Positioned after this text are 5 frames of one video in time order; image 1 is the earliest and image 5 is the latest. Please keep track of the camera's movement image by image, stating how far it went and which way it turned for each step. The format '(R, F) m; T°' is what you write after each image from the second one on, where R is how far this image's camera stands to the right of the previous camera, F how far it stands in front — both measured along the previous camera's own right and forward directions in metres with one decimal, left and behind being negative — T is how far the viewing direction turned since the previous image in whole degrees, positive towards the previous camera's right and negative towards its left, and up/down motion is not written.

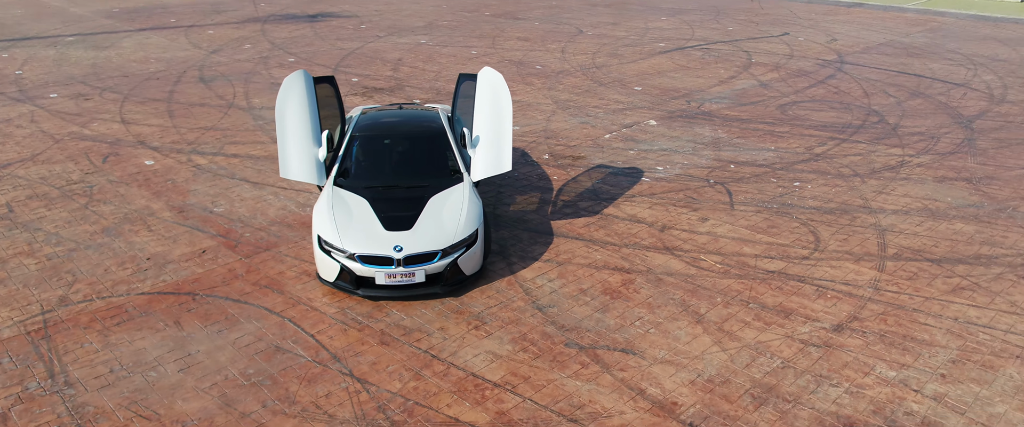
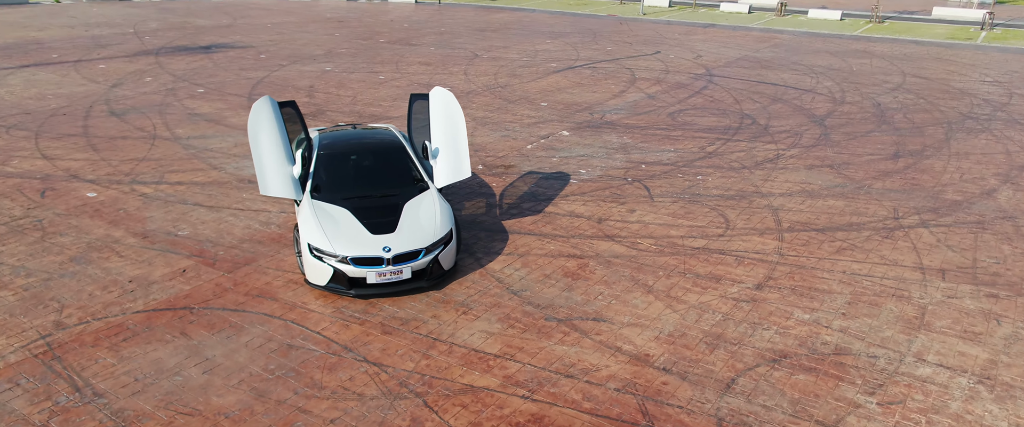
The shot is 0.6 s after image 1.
(-1.0, -0.7) m; +10°
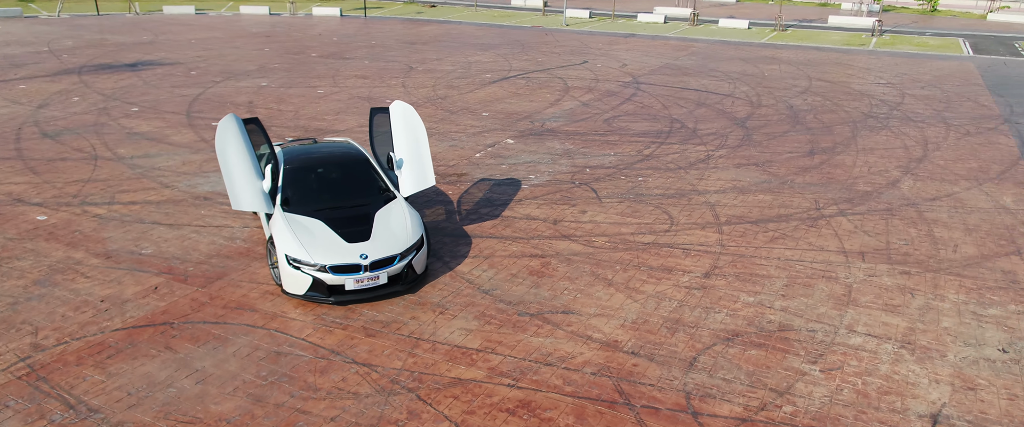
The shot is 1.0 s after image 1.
(-0.5, -0.4) m; +6°
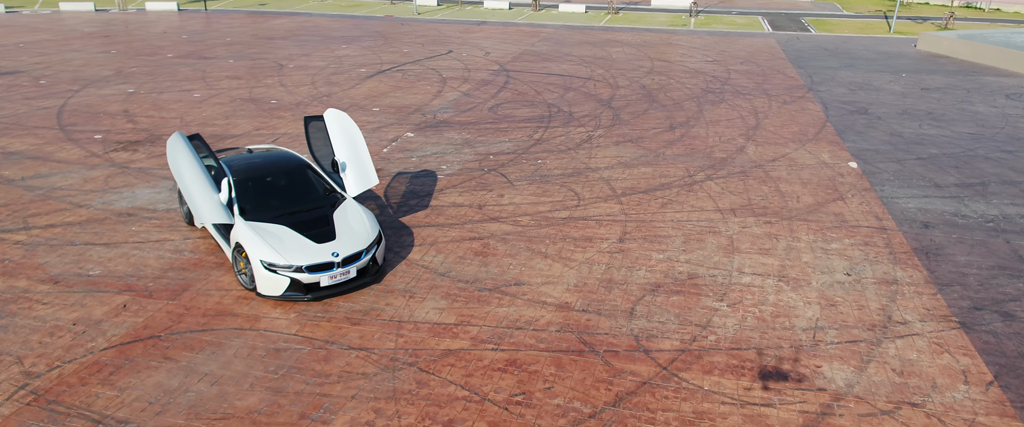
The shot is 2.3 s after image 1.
(-1.3, -0.8) m; +13°
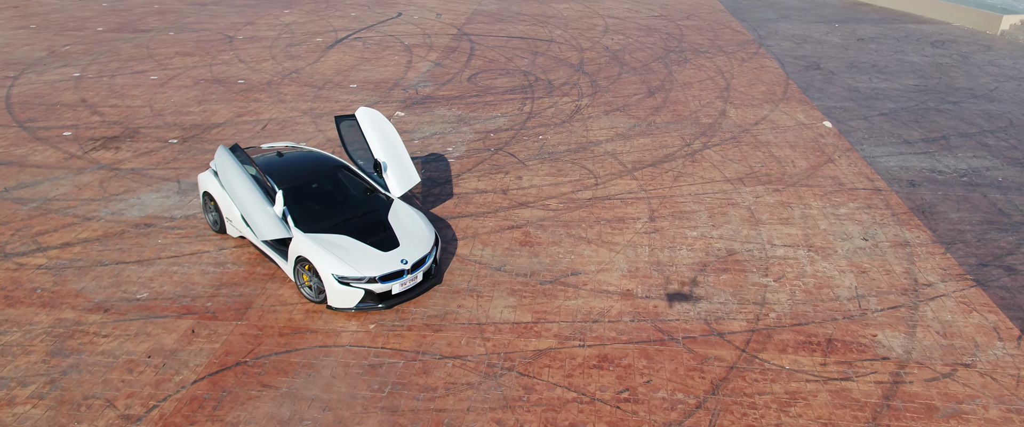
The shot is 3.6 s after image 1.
(-1.7, +0.1) m; +7°
